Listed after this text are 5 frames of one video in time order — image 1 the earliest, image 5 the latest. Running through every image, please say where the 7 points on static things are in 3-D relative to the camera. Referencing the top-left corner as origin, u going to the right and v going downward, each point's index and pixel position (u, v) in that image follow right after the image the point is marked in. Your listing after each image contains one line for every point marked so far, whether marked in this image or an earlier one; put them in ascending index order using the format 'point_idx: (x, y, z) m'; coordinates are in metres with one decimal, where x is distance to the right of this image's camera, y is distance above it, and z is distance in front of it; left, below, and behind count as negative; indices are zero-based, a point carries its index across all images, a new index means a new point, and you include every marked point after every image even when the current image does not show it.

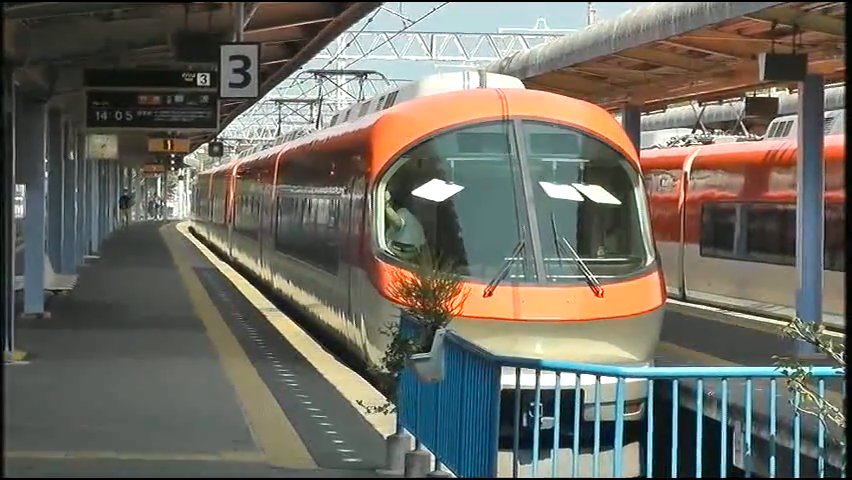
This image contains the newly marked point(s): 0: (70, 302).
0: (-5.1, -0.9, +18.8) m
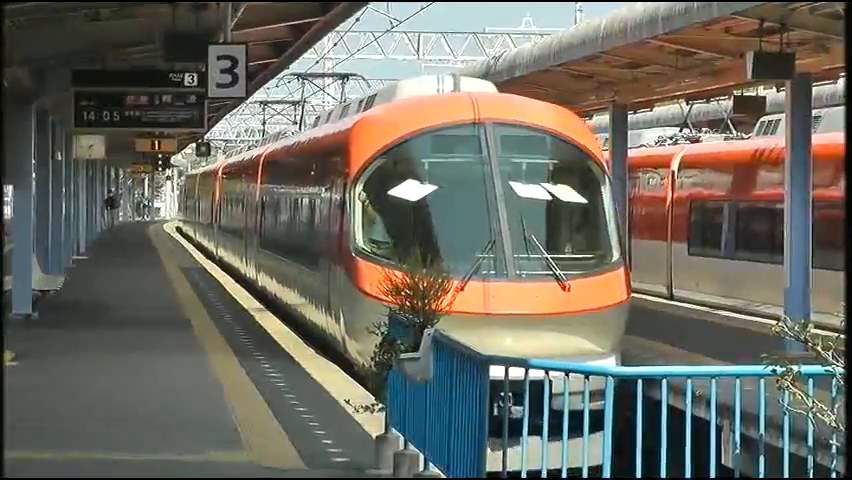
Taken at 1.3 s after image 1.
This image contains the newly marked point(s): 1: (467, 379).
0: (-5.3, -0.9, +18.7) m
1: (+0.3, -0.9, +8.8) m
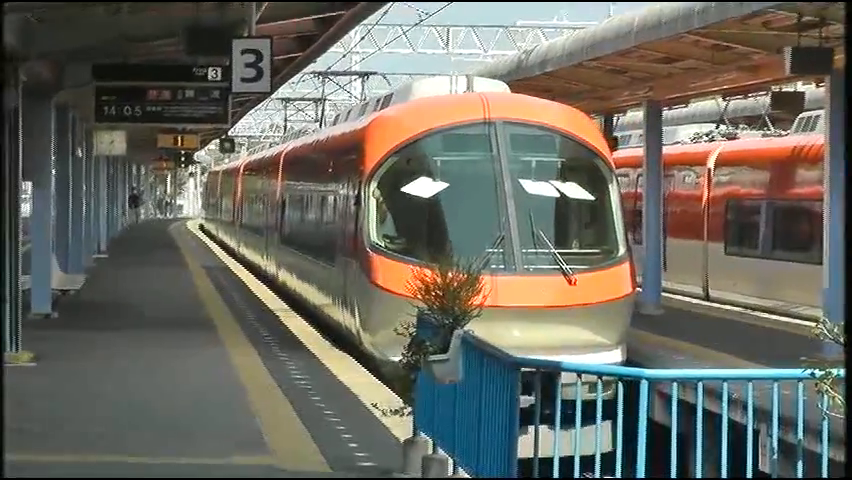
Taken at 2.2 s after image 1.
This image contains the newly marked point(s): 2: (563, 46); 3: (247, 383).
0: (-4.9, -0.9, +18.6) m
1: (+0.5, -0.9, +8.6) m
2: (+1.6, +2.3, +15.6) m
3: (-1.6, -1.3, +11.8) m
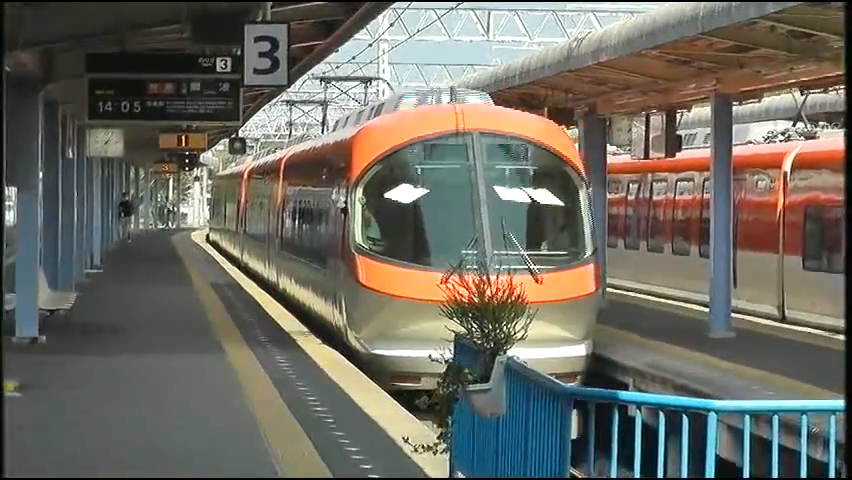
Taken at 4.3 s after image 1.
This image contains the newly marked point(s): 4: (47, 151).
0: (-4.7, -1.0, +17.3) m
1: (+0.7, -1.0, +7.3) m
2: (+1.9, +2.2, +14.4) m
3: (-1.3, -1.4, +10.6) m
4: (-5.5, +1.3, +19.1) m
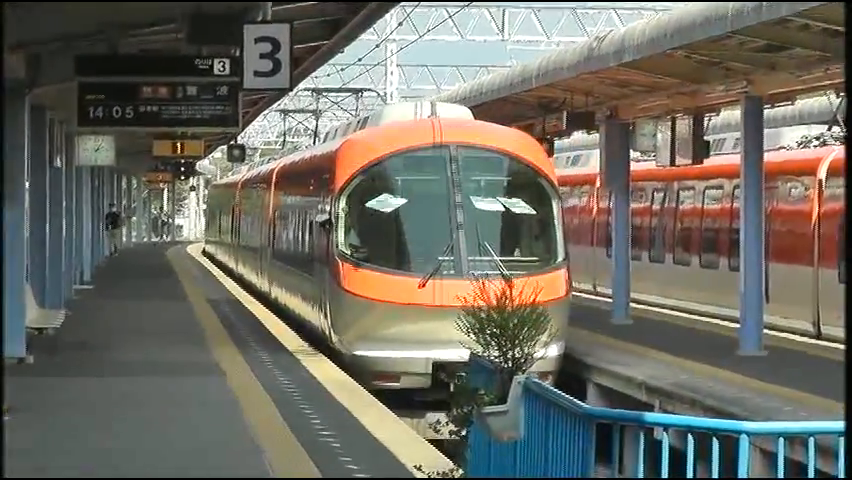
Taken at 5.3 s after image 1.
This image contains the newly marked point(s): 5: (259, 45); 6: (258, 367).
0: (-4.7, -1.2, +16.7) m
1: (+0.8, -1.1, +6.7) m
2: (+1.9, +2.1, +13.8) m
3: (-1.3, -1.5, +10.0) m
4: (-5.5, +1.1, +18.5) m
5: (-1.8, +1.9, +13.1) m
6: (-2.0, -1.3, +14.7) m
